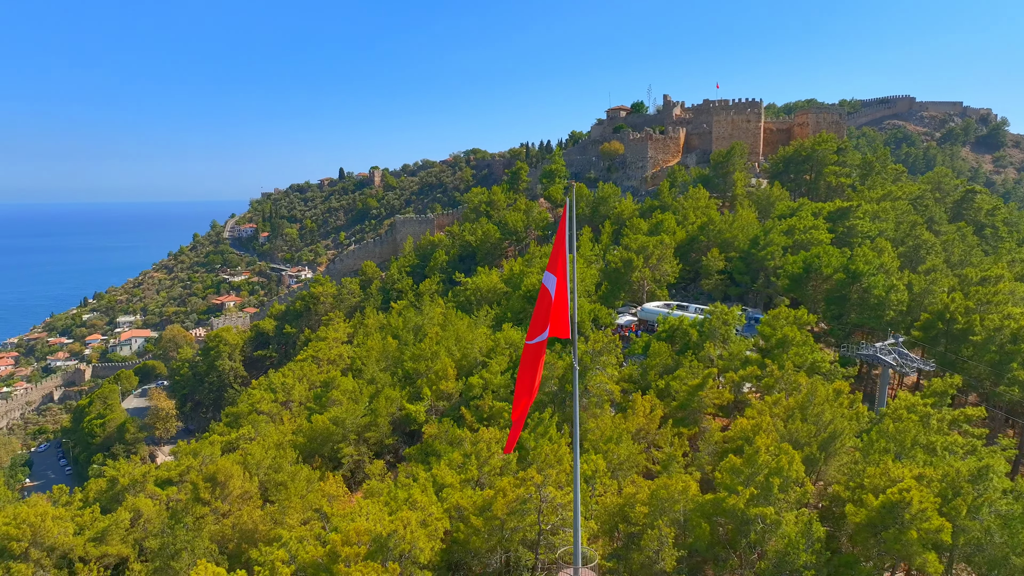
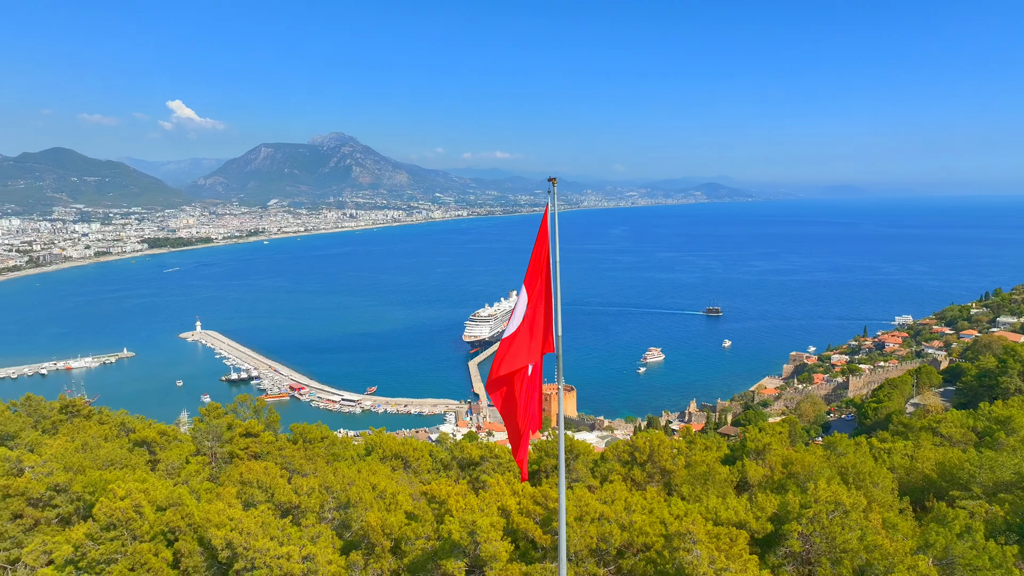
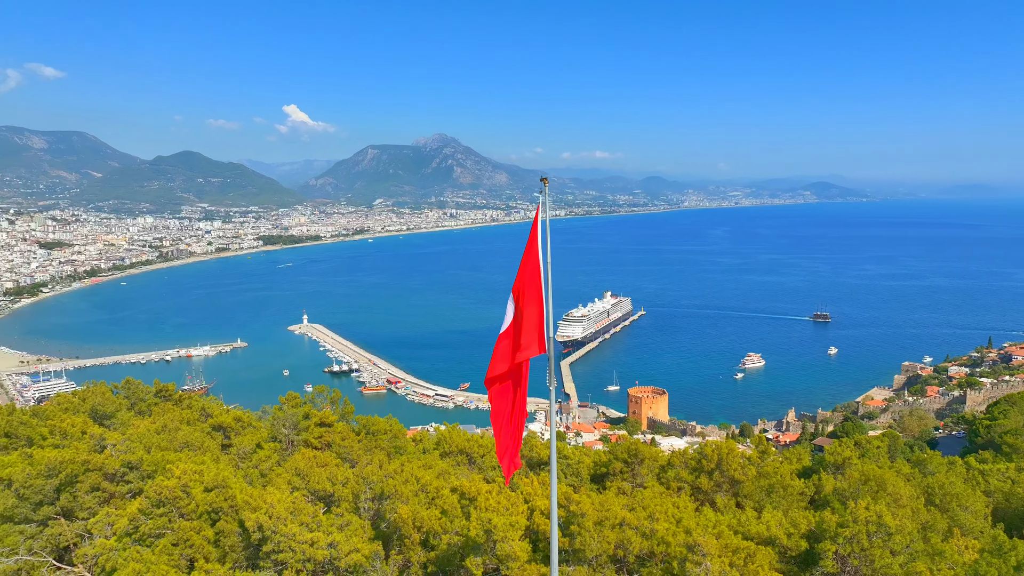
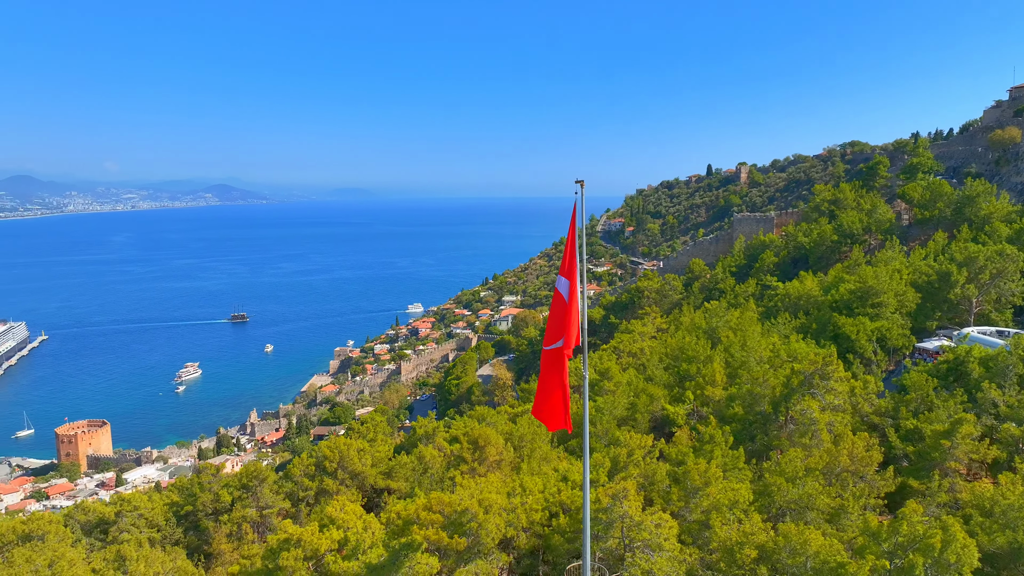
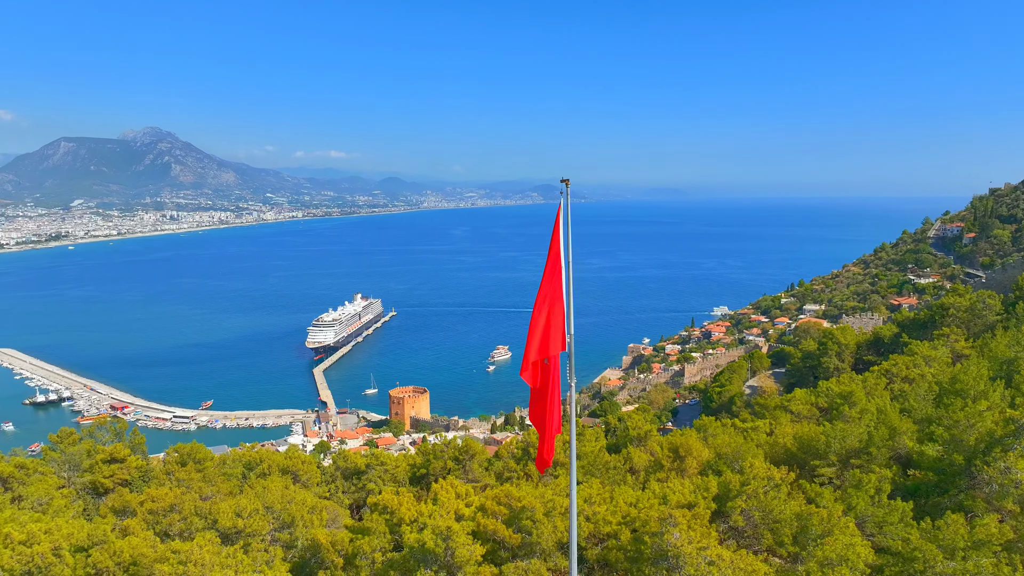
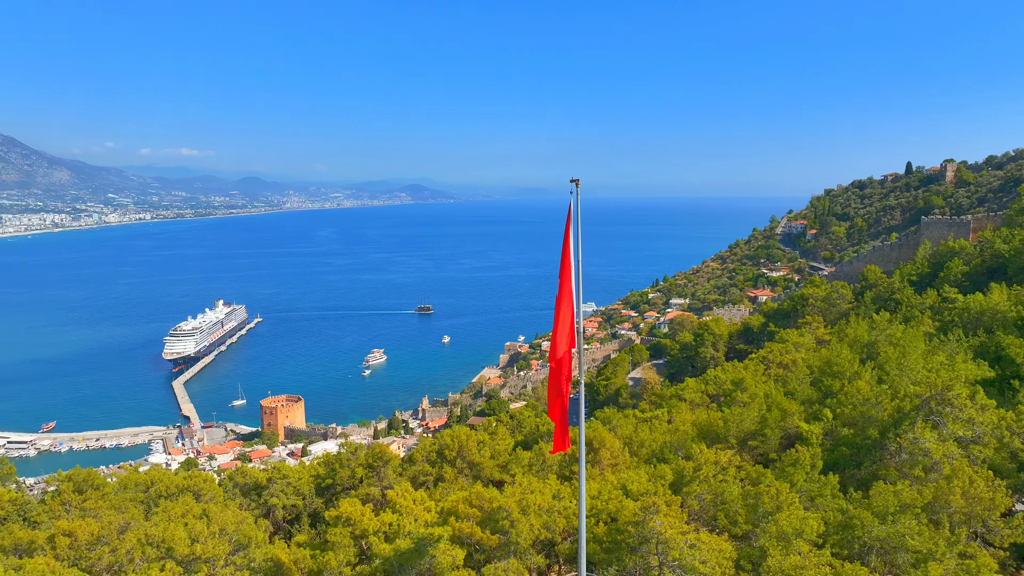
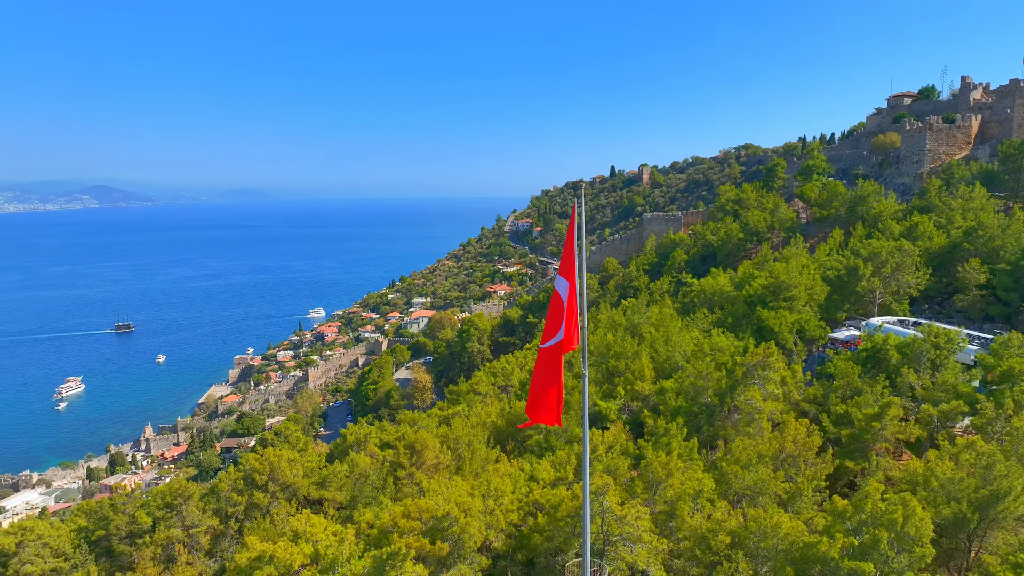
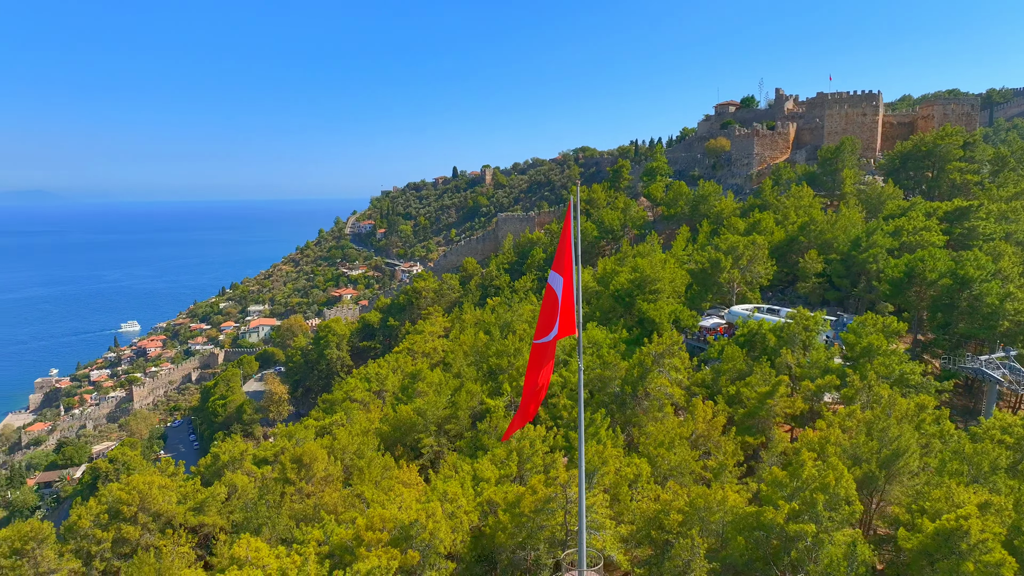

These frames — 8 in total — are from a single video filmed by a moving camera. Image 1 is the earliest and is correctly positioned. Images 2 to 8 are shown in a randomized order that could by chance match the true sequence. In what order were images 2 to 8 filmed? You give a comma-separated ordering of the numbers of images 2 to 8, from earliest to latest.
8, 7, 4, 6, 5, 2, 3
